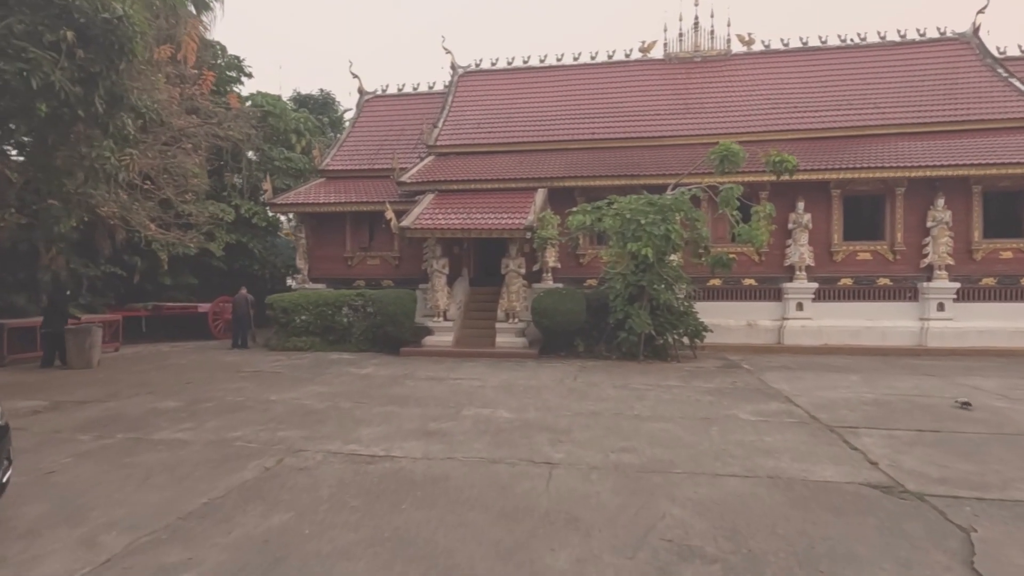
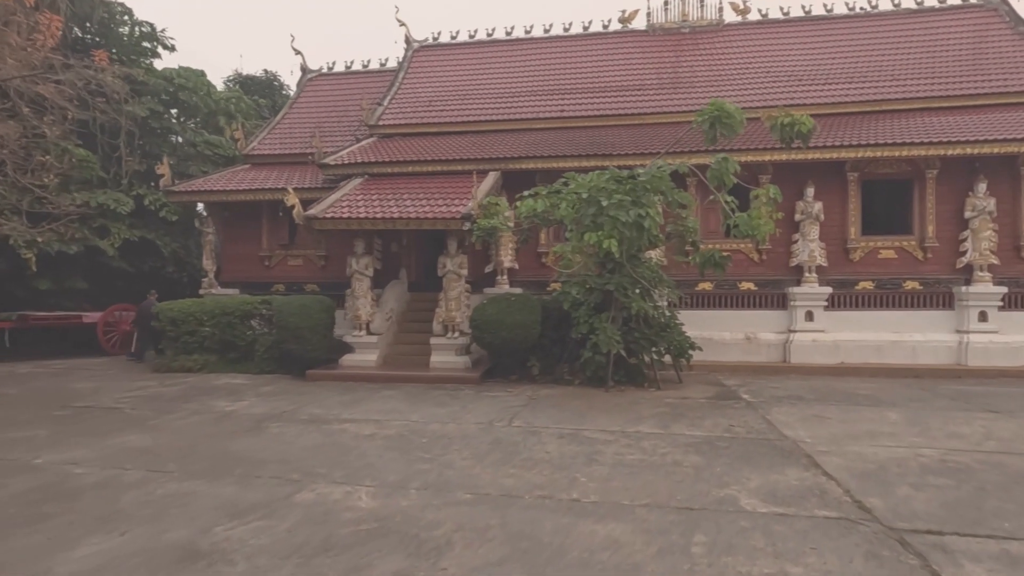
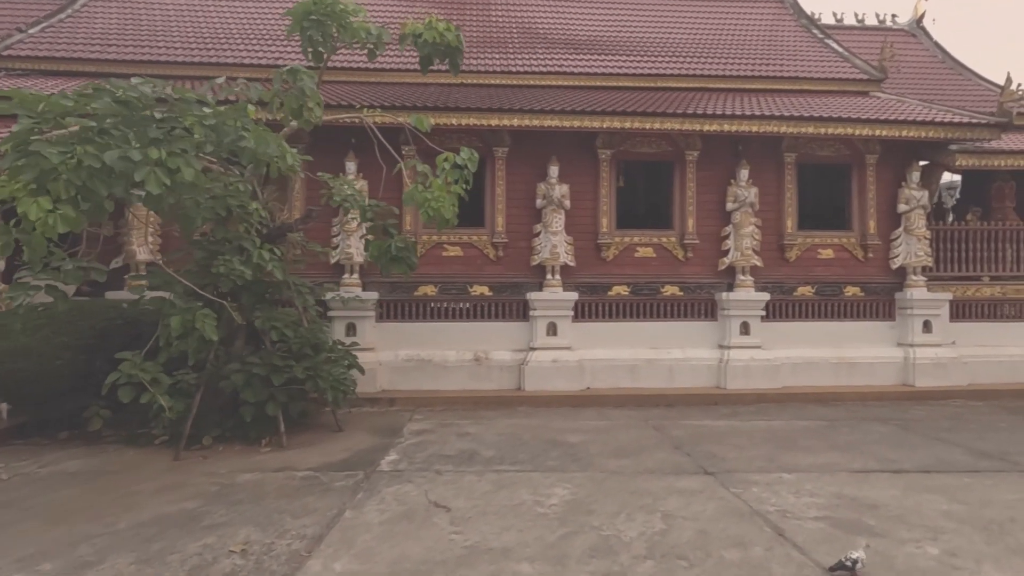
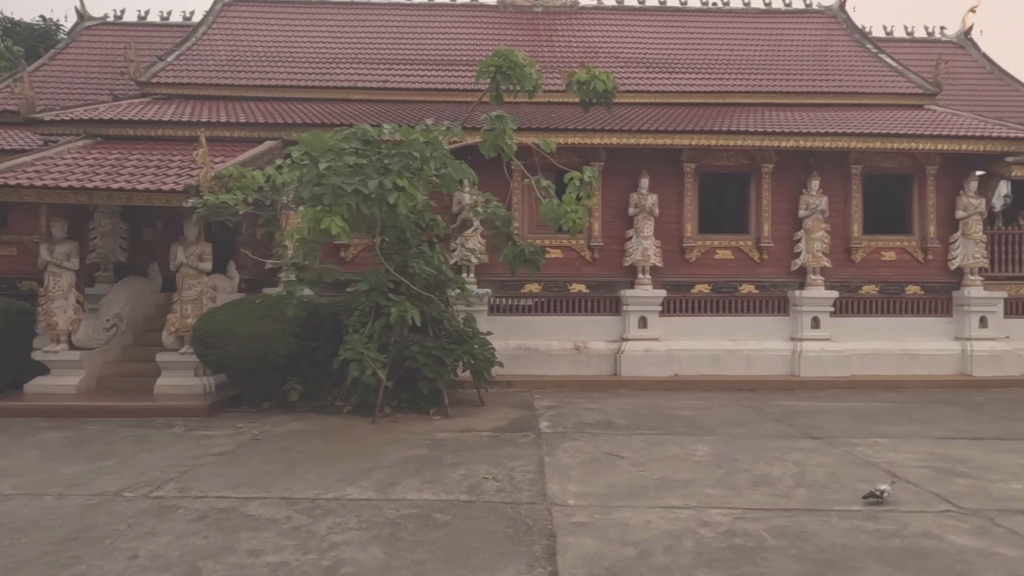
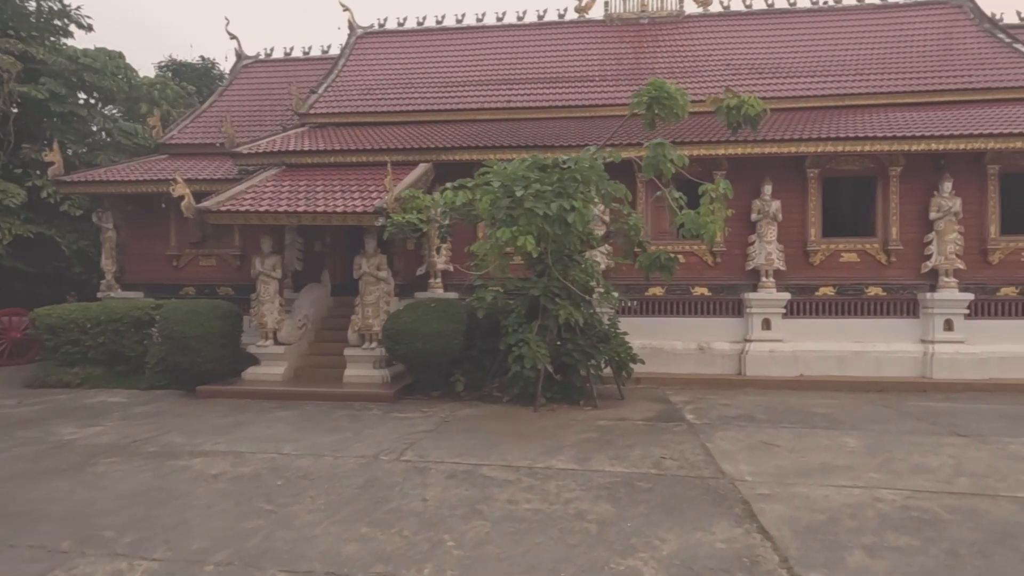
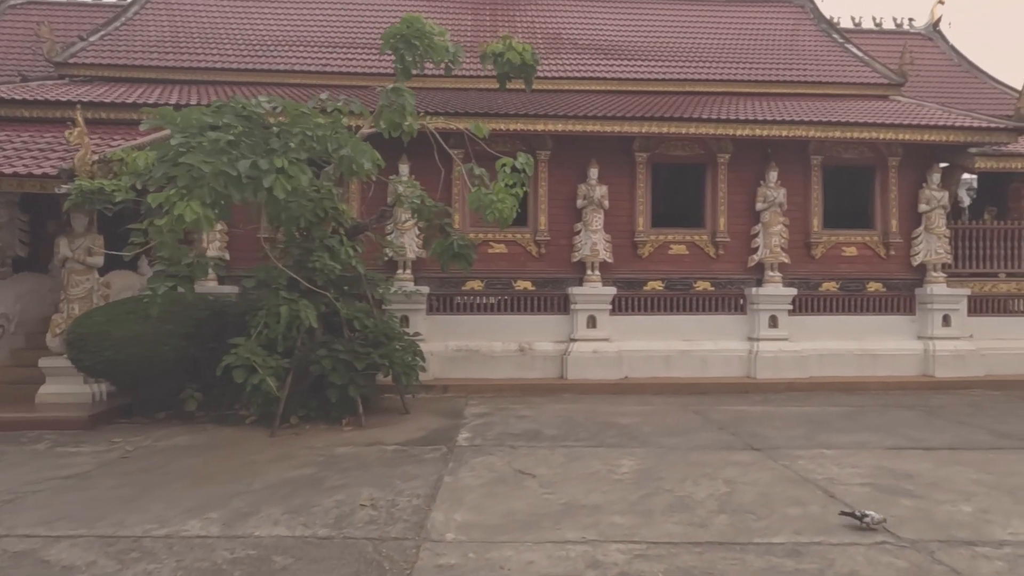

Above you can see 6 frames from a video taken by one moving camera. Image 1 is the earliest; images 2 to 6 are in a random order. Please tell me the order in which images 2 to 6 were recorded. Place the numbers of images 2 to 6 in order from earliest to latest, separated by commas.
2, 5, 4, 6, 3
